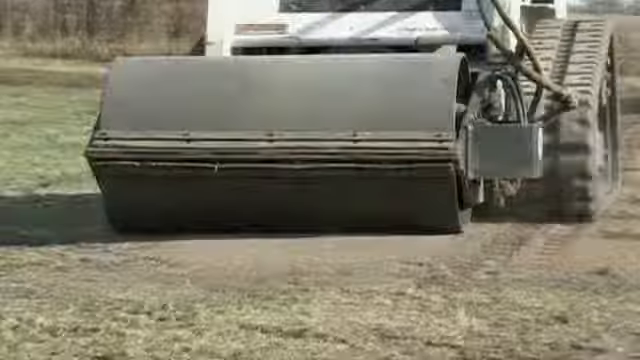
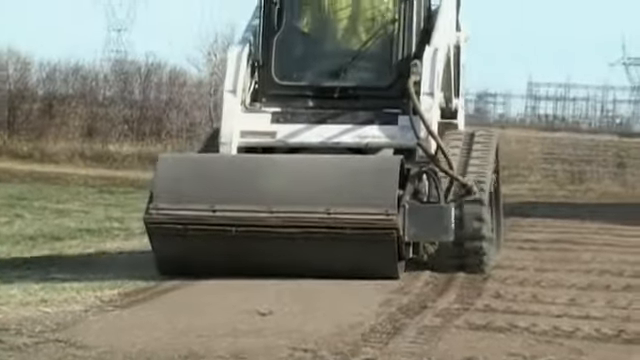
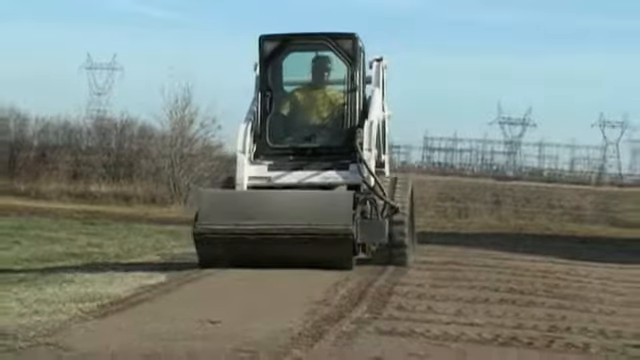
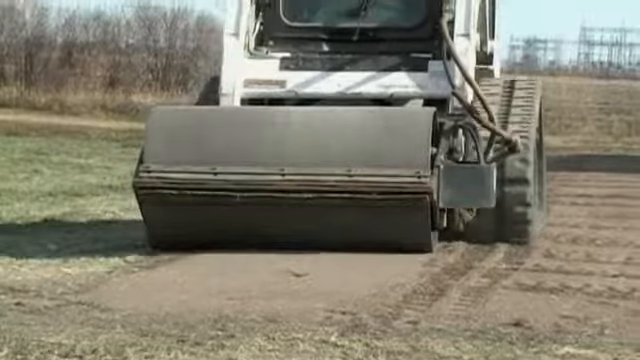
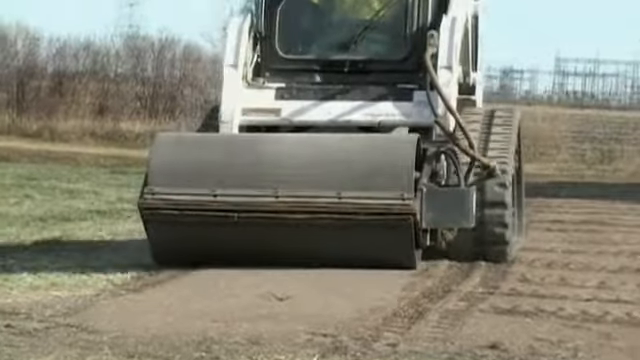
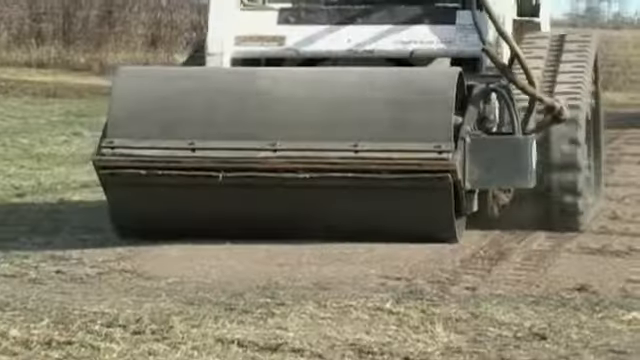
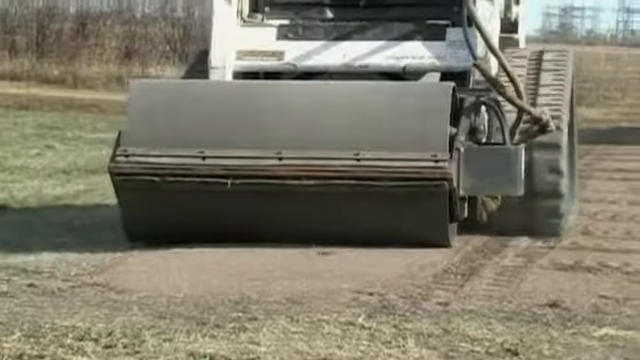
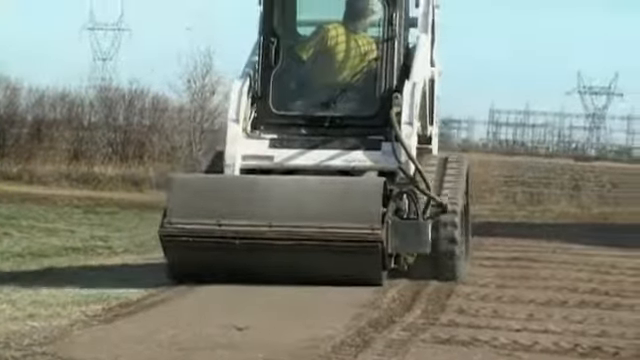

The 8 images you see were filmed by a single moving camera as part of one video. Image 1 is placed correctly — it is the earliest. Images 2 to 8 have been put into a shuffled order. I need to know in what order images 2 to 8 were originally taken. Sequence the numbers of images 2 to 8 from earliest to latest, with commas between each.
6, 7, 4, 5, 2, 8, 3
